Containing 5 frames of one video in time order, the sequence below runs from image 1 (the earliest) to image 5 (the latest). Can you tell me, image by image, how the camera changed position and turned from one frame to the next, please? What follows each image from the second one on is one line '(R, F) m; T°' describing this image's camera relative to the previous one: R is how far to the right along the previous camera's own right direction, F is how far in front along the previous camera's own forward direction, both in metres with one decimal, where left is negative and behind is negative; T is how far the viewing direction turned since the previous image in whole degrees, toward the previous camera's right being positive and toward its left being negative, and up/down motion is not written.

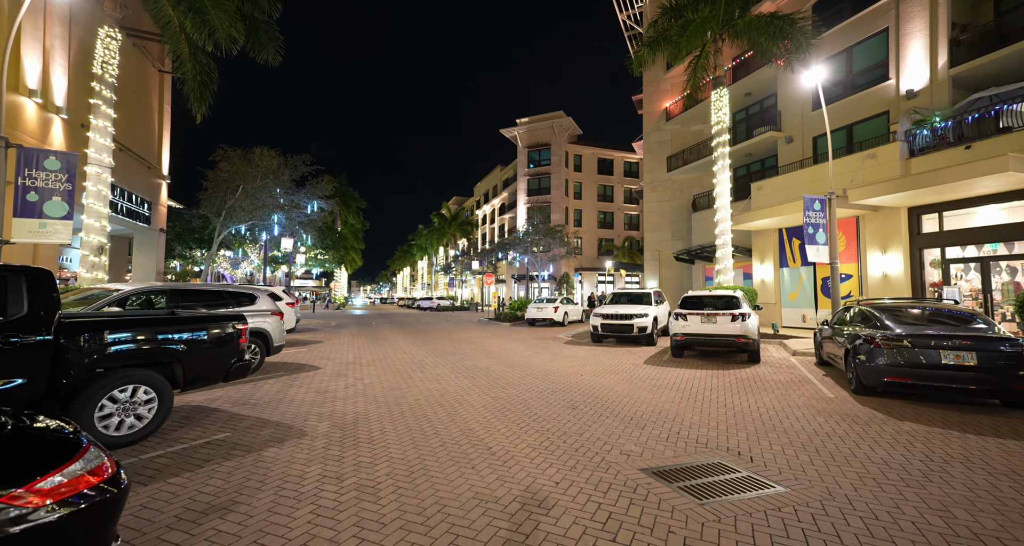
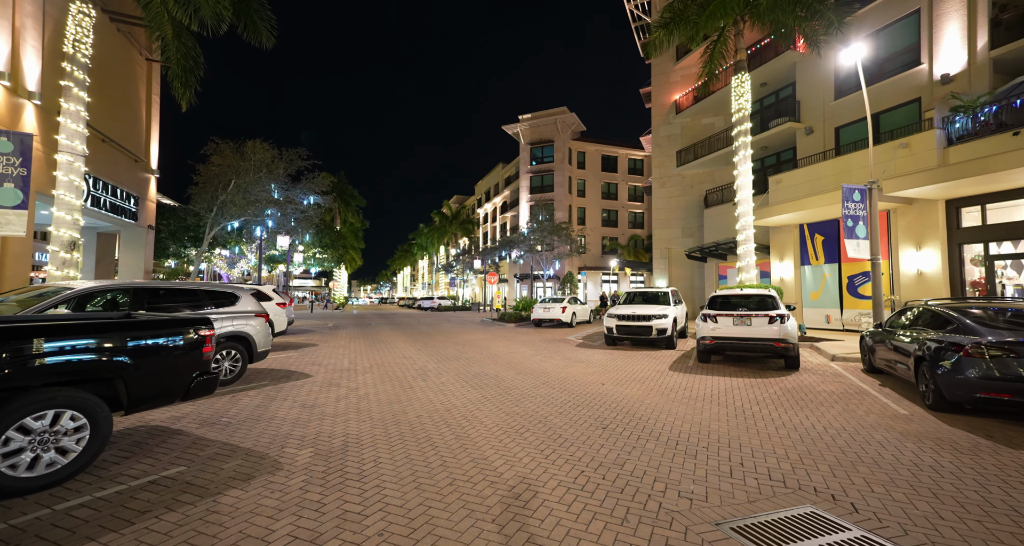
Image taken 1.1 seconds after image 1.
(-0.2, +1.0) m; 0°
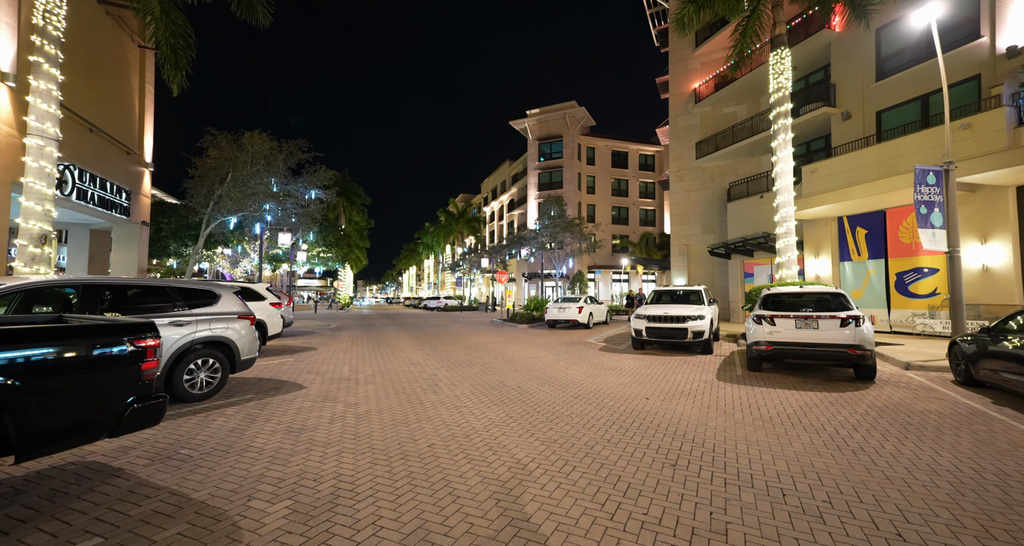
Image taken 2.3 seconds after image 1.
(-0.4, +1.3) m; -1°
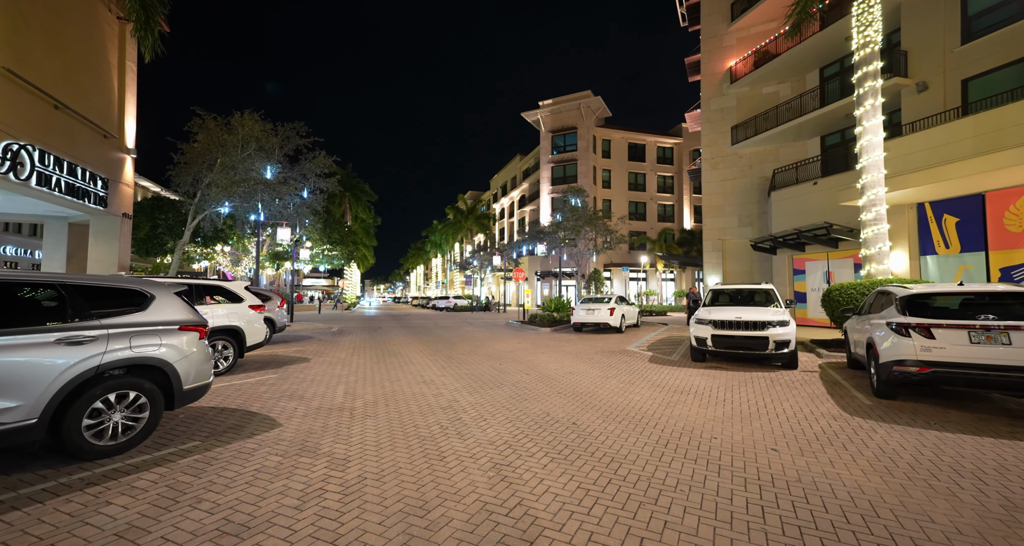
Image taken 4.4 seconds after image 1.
(-0.6, +2.2) m; -1°
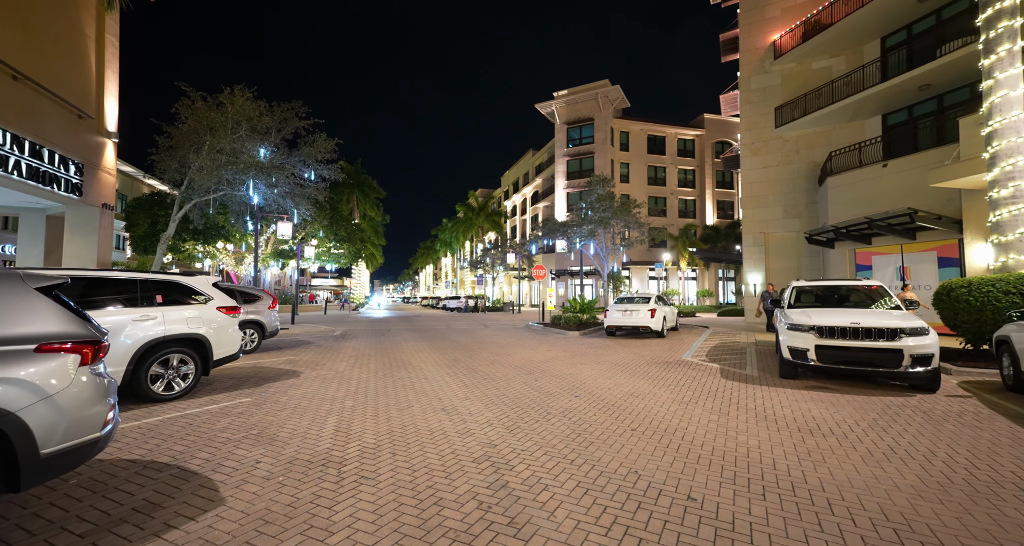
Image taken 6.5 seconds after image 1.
(-0.6, +2.2) m; -1°
